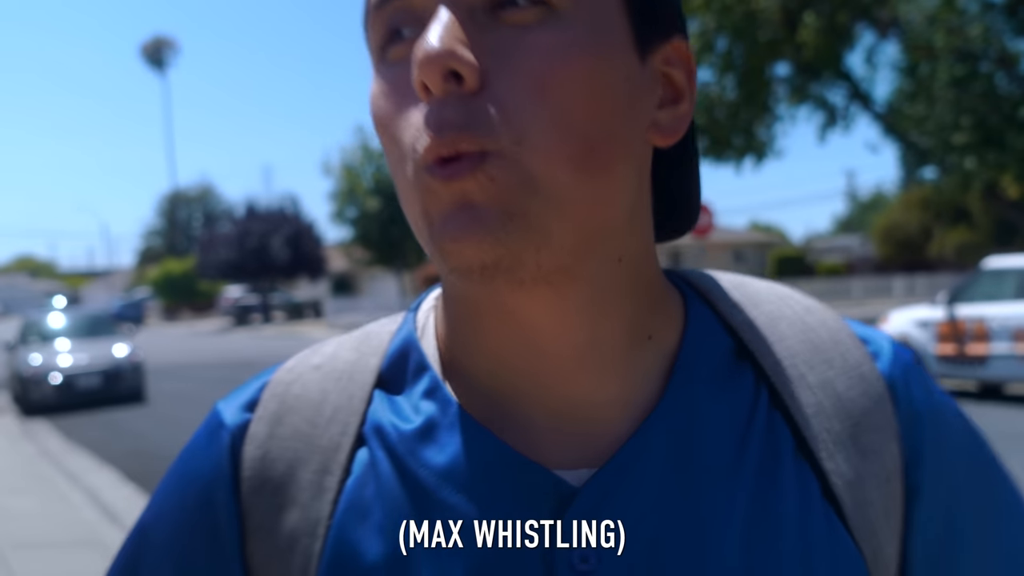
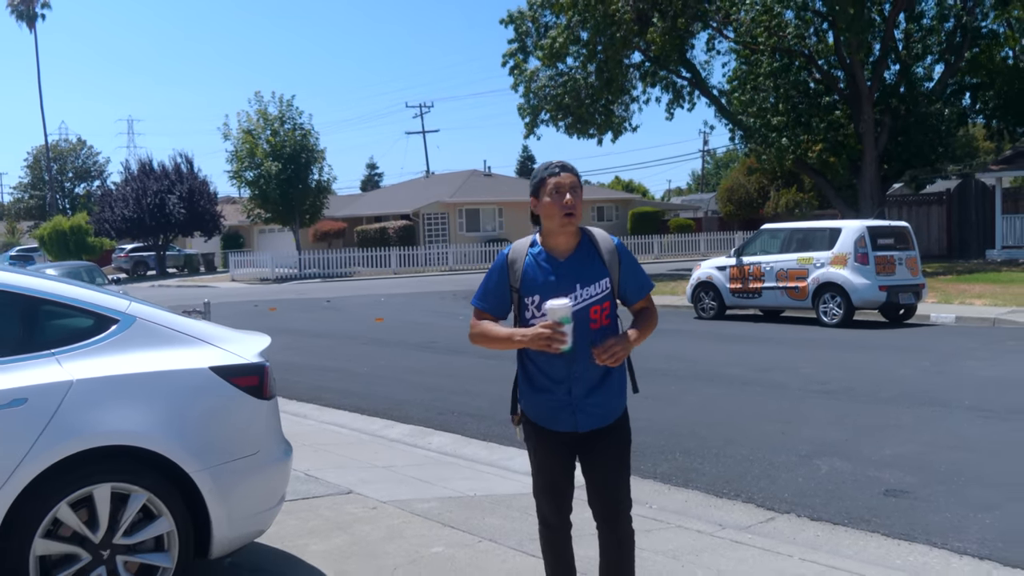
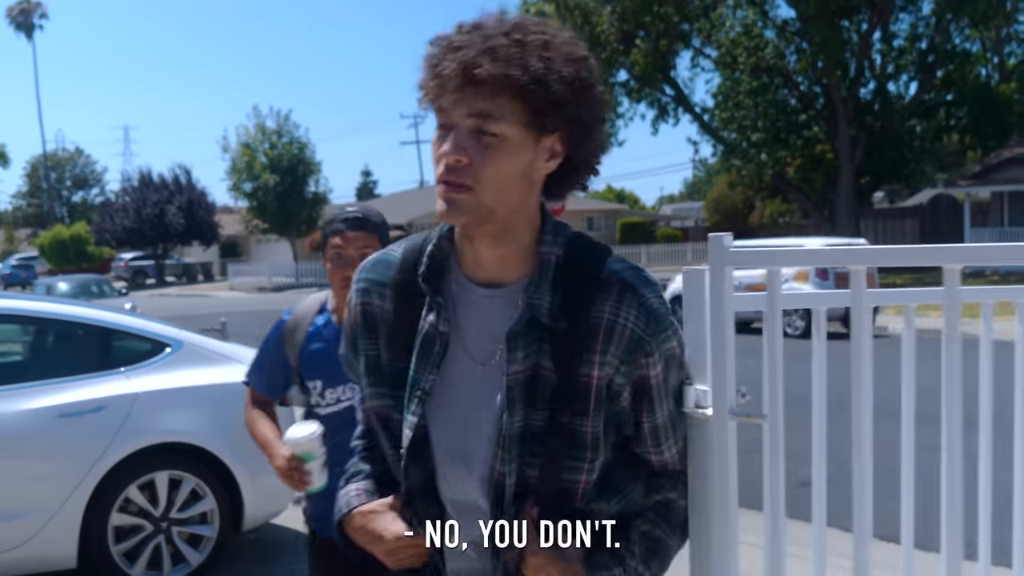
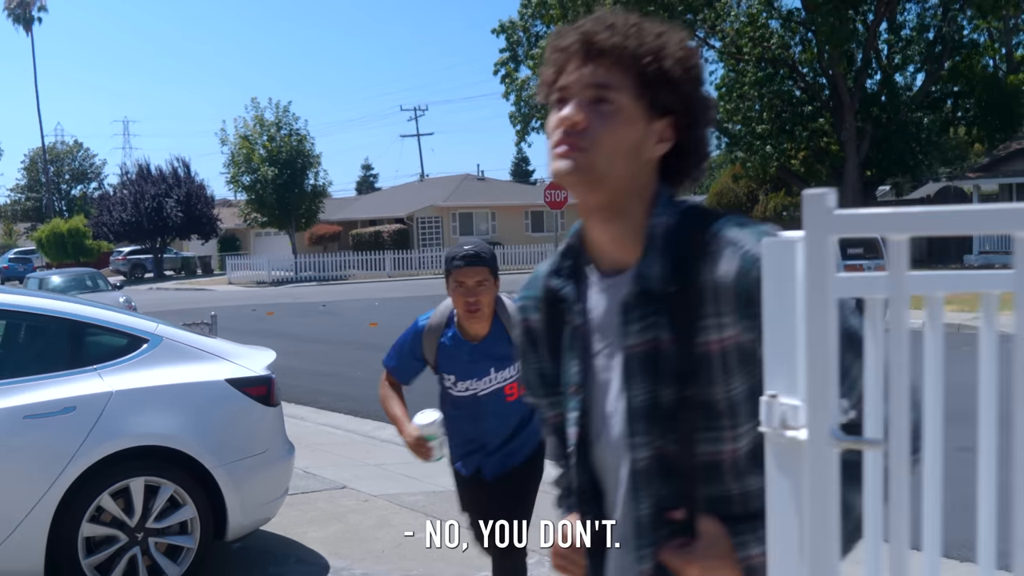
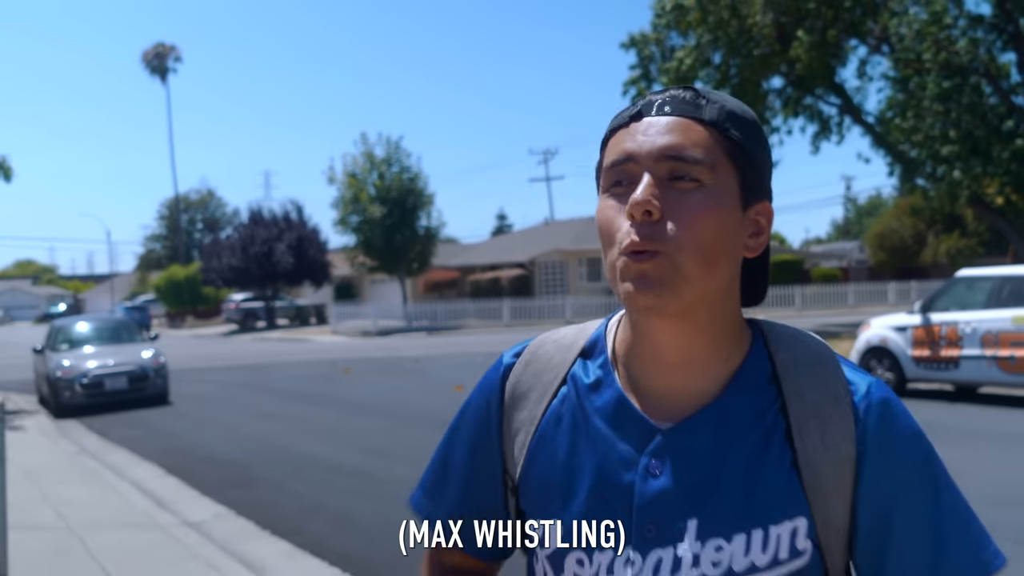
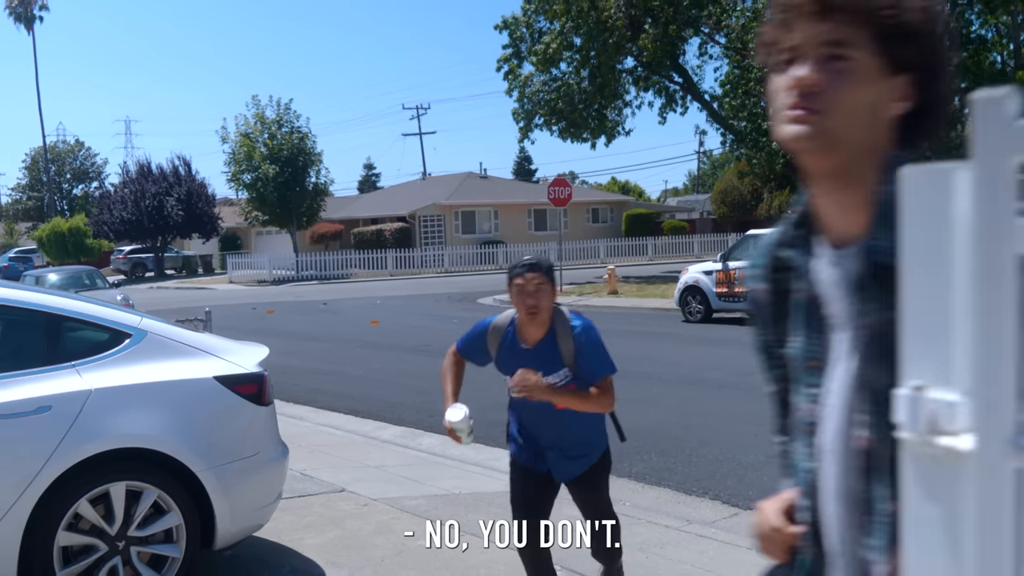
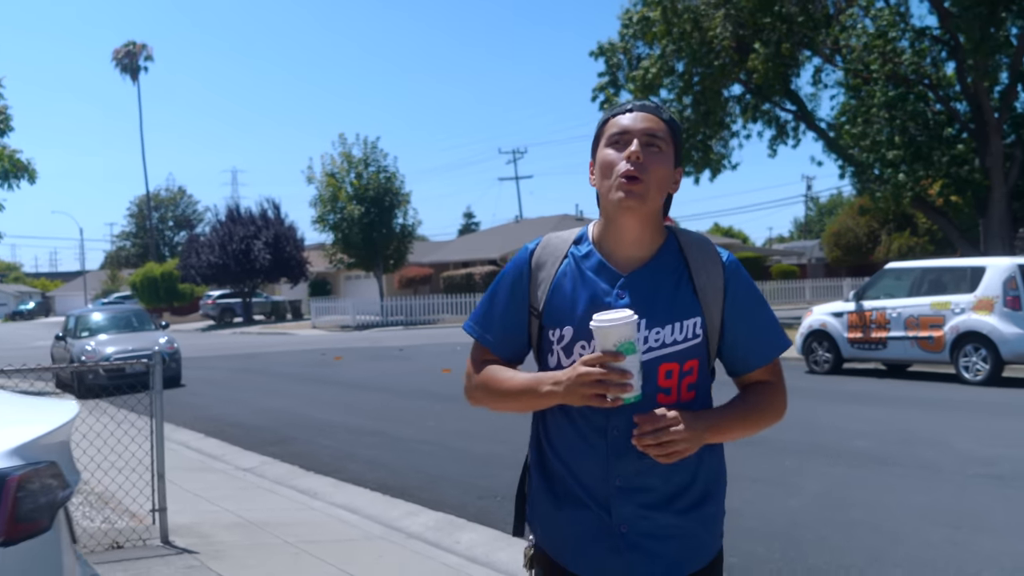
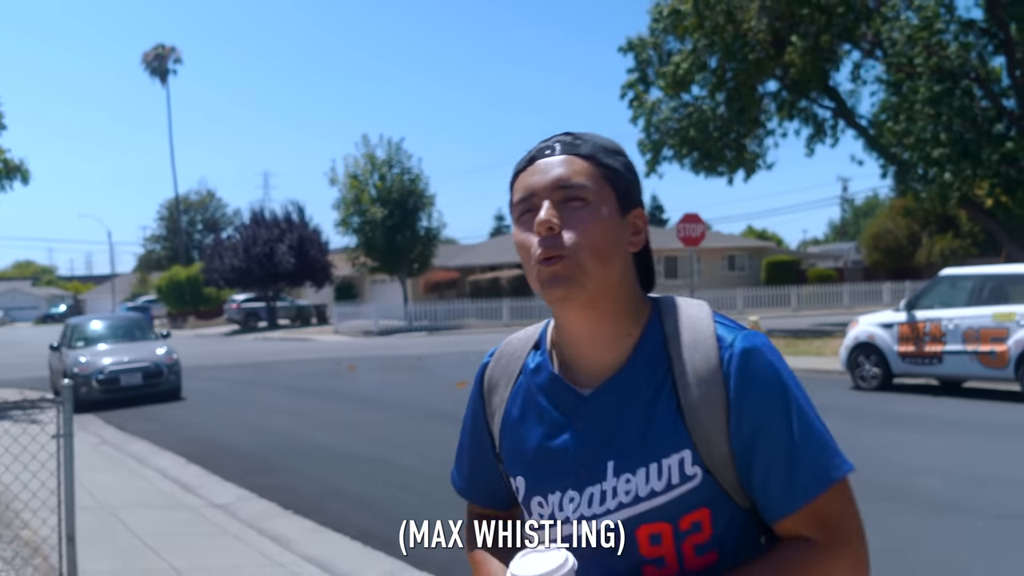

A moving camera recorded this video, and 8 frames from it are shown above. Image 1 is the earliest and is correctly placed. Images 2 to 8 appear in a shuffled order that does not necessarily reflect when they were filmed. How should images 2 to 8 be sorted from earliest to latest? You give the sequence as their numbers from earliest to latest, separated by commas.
5, 8, 7, 2, 6, 4, 3
